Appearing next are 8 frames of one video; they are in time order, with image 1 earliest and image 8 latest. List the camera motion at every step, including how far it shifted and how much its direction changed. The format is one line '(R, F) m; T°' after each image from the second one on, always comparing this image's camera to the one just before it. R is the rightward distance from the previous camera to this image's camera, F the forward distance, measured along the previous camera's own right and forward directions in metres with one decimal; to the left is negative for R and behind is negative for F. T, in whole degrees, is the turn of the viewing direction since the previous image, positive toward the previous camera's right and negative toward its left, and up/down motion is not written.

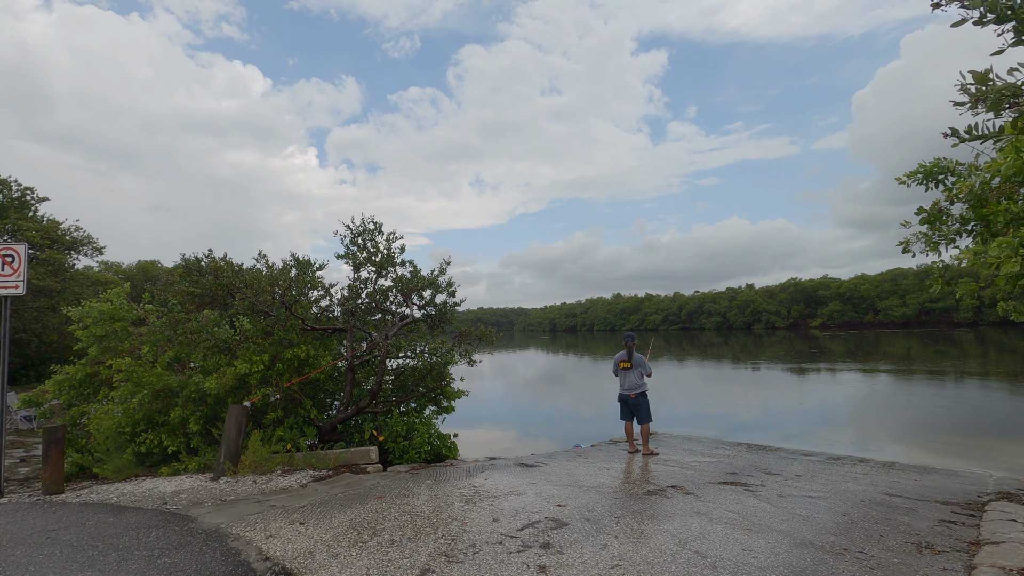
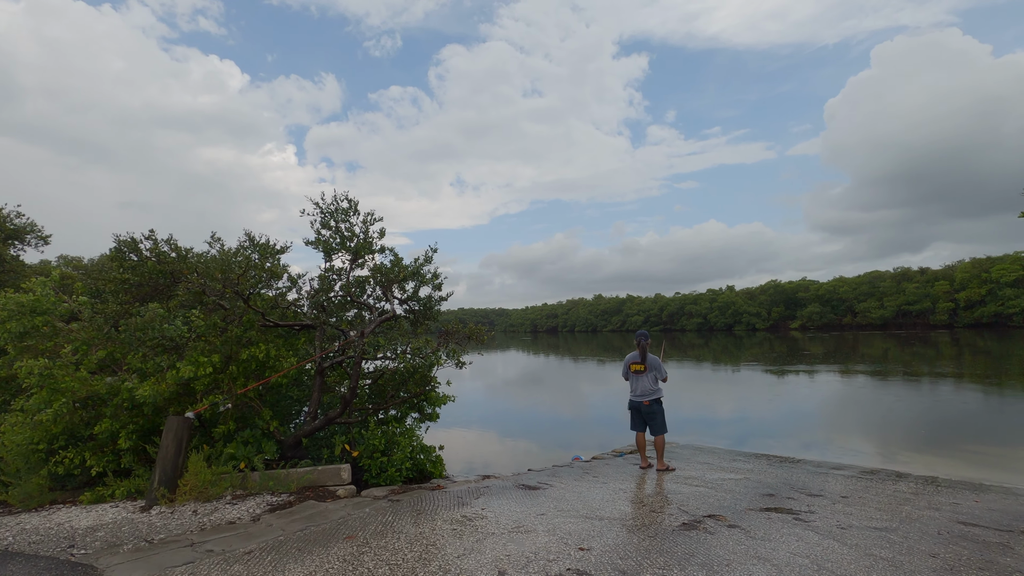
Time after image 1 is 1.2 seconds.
(-0.2, +1.1) m; +2°
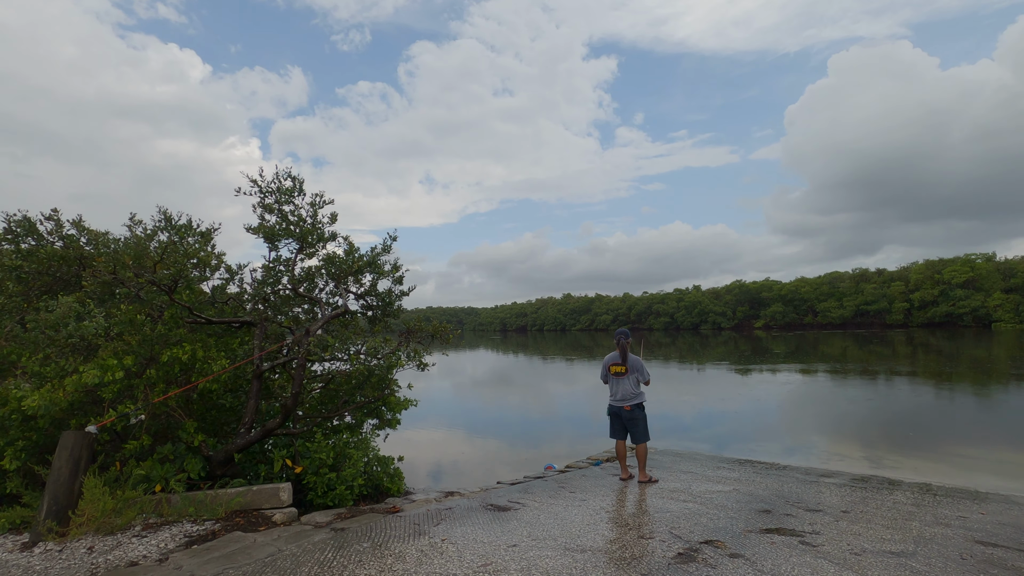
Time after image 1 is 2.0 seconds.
(0.0, +0.7) m; +3°
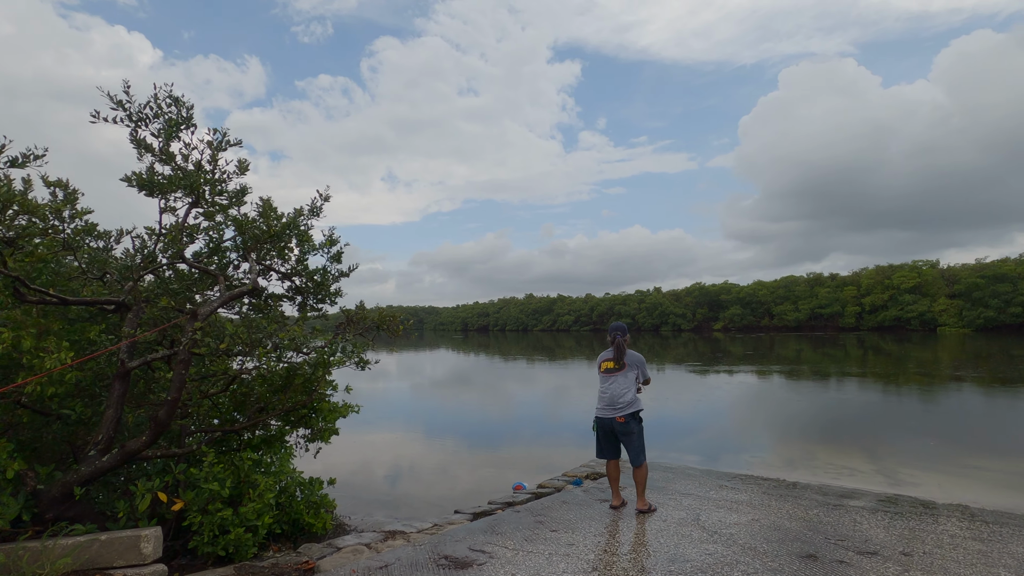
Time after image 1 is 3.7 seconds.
(0.0, +1.4) m; +4°
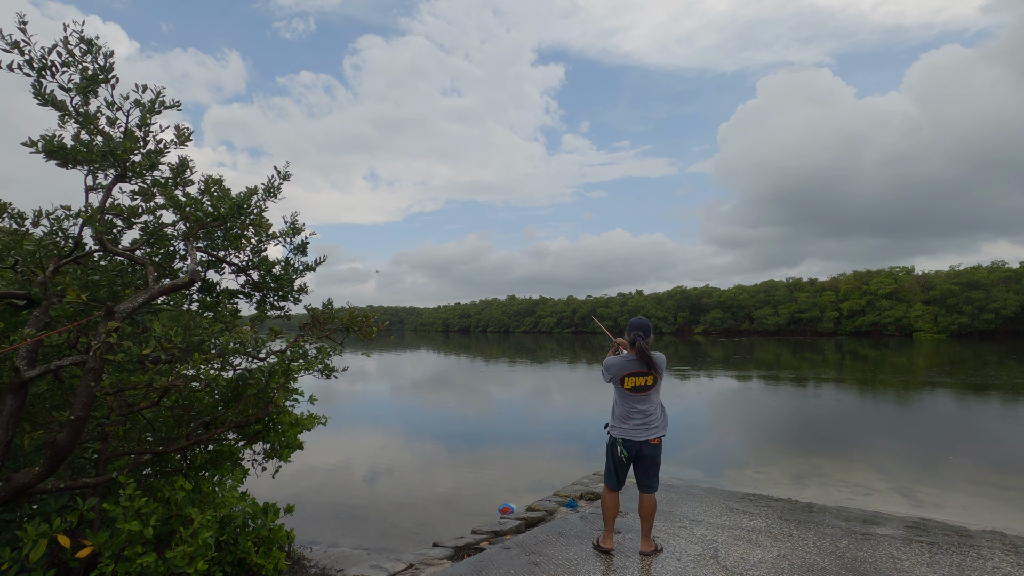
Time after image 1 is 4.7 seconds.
(-0.1, +0.8) m; +2°
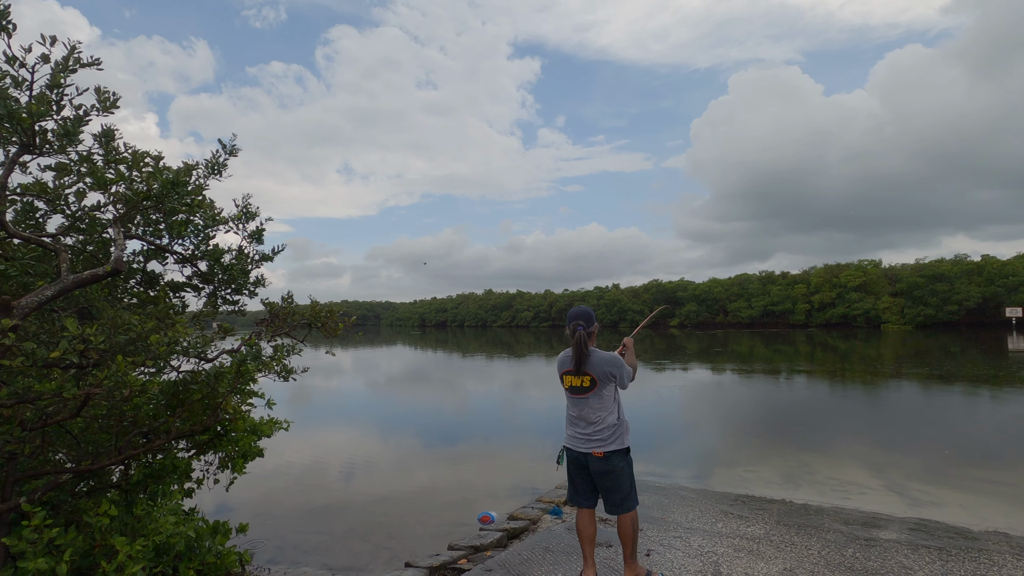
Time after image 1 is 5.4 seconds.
(0.0, +0.5) m; +2°
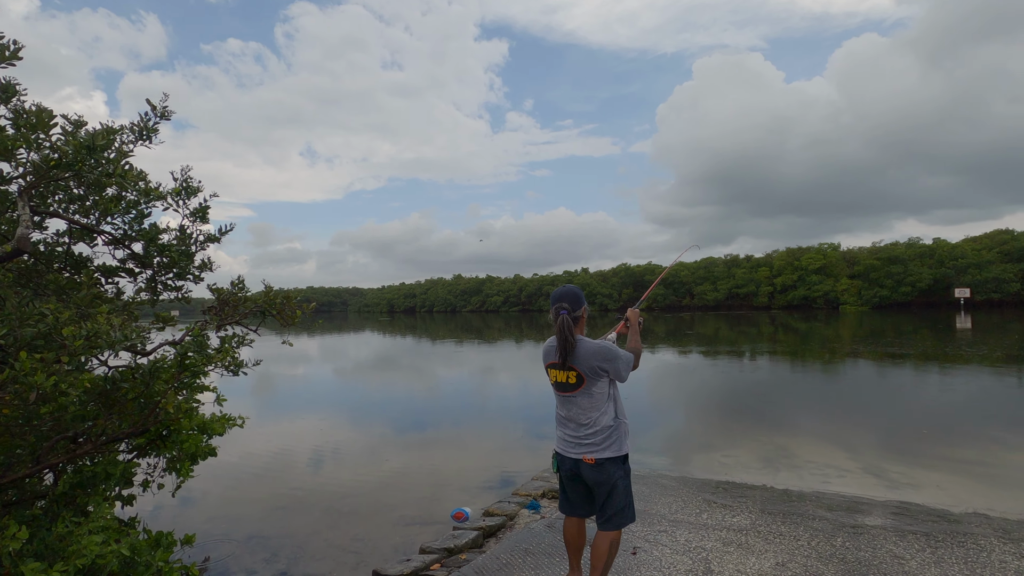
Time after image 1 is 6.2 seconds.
(0.0, +0.4) m; +3°
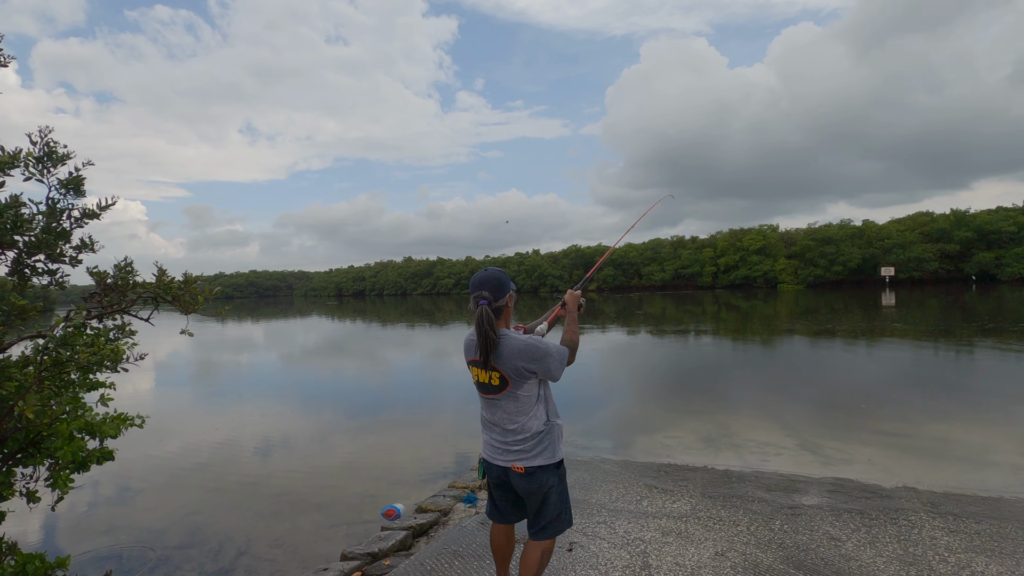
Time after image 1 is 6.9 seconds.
(+0.2, +0.4) m; +5°
